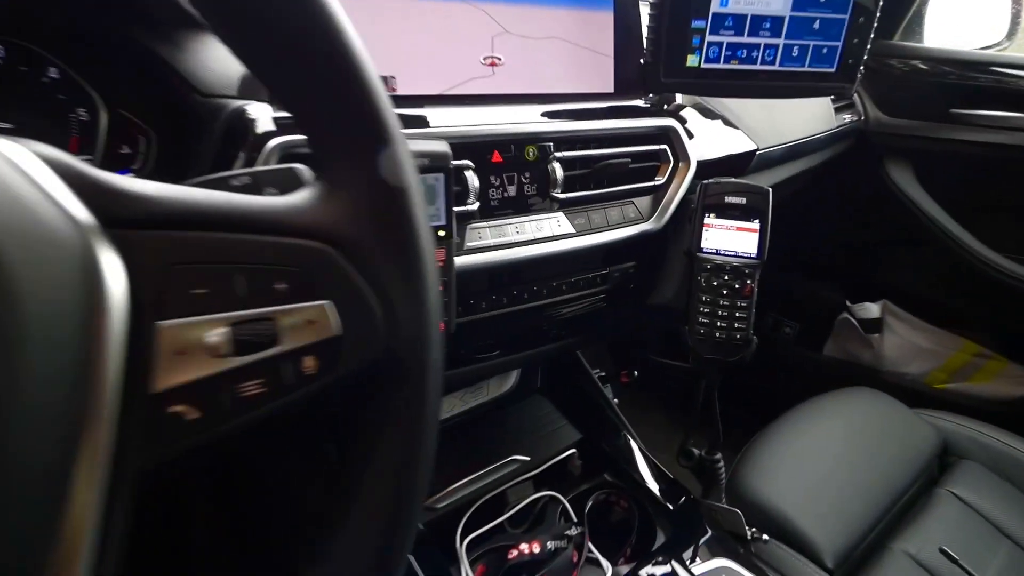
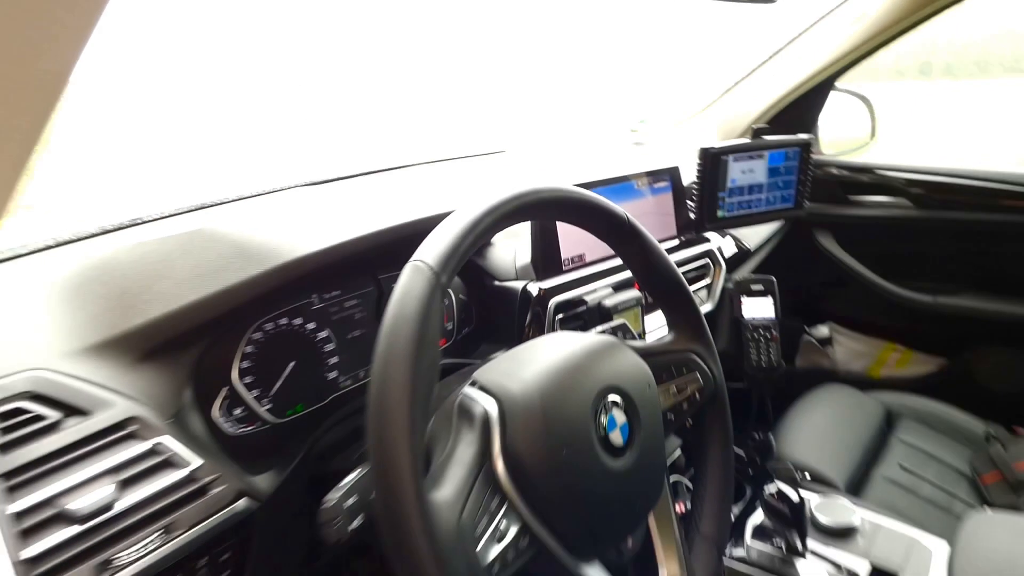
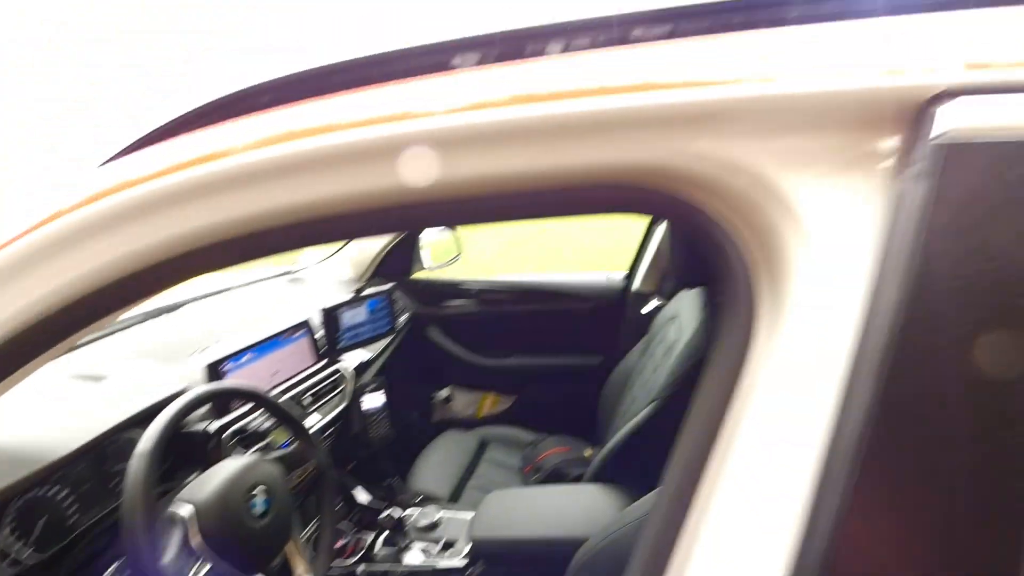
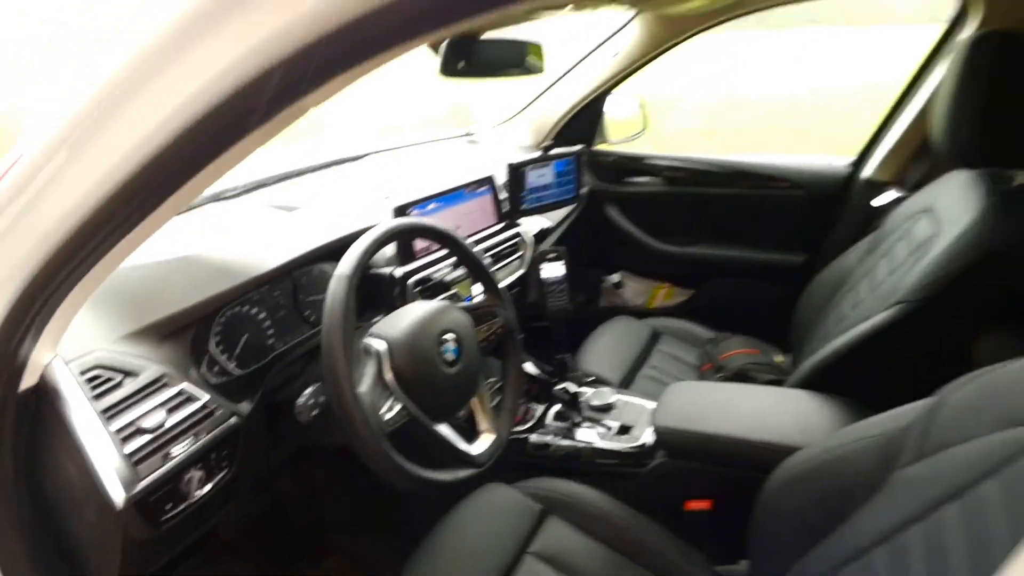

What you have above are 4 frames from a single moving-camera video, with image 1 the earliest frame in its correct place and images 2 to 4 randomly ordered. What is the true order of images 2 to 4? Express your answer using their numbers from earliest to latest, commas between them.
2, 4, 3
